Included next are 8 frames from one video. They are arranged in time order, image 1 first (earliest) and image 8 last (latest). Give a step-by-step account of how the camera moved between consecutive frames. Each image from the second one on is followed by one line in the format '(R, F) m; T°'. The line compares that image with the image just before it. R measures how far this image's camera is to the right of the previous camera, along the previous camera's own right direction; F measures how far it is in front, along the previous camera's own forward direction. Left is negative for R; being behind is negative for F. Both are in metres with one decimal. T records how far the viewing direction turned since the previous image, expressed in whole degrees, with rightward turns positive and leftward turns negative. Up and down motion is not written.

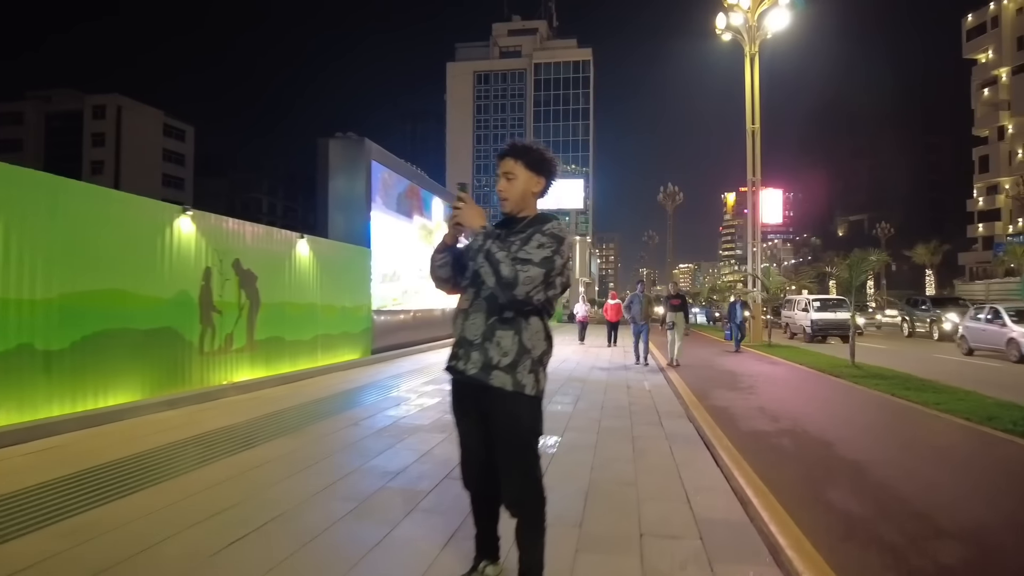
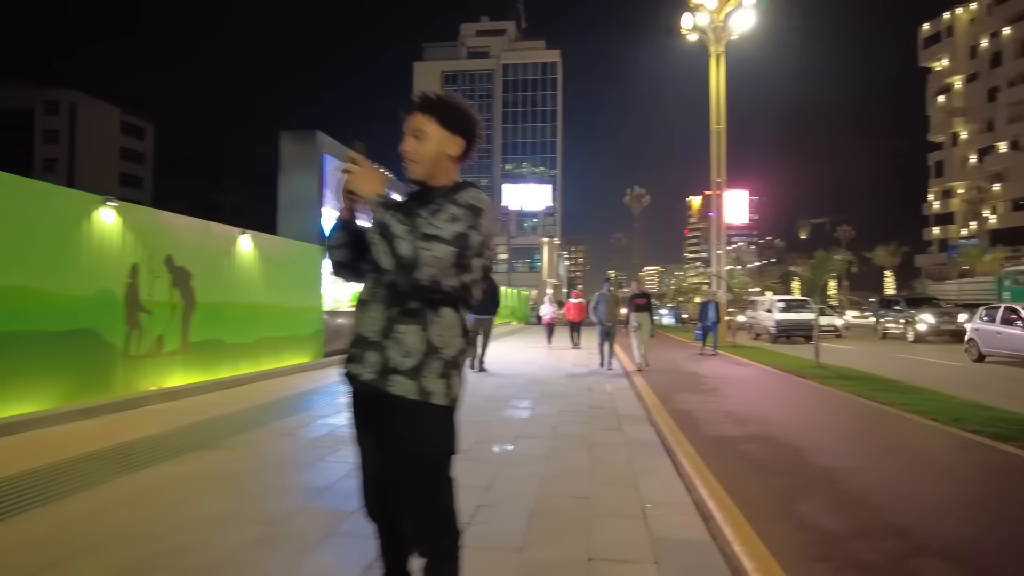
(+0.2, +0.5) m; +3°
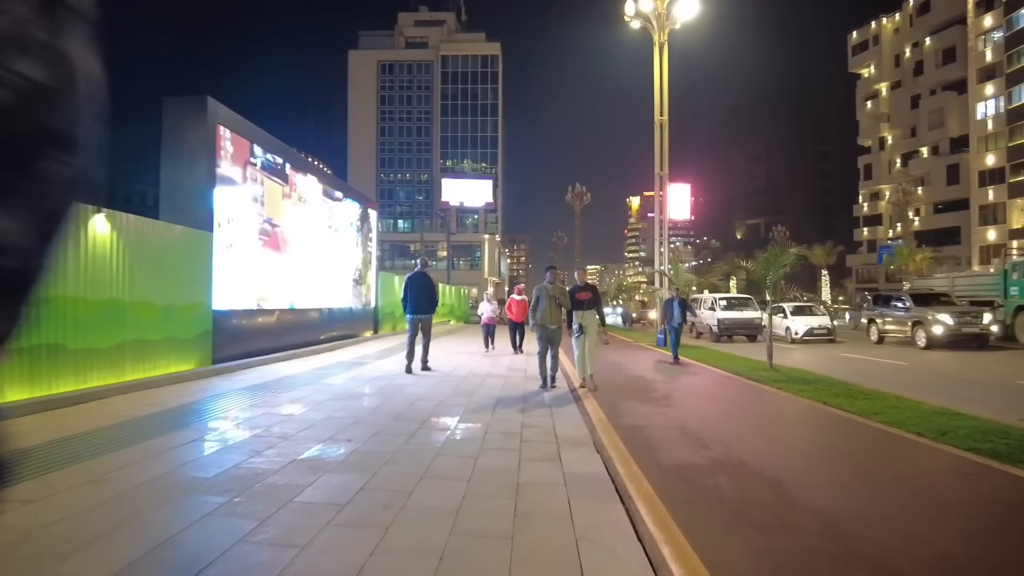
(+0.3, +1.7) m; +5°
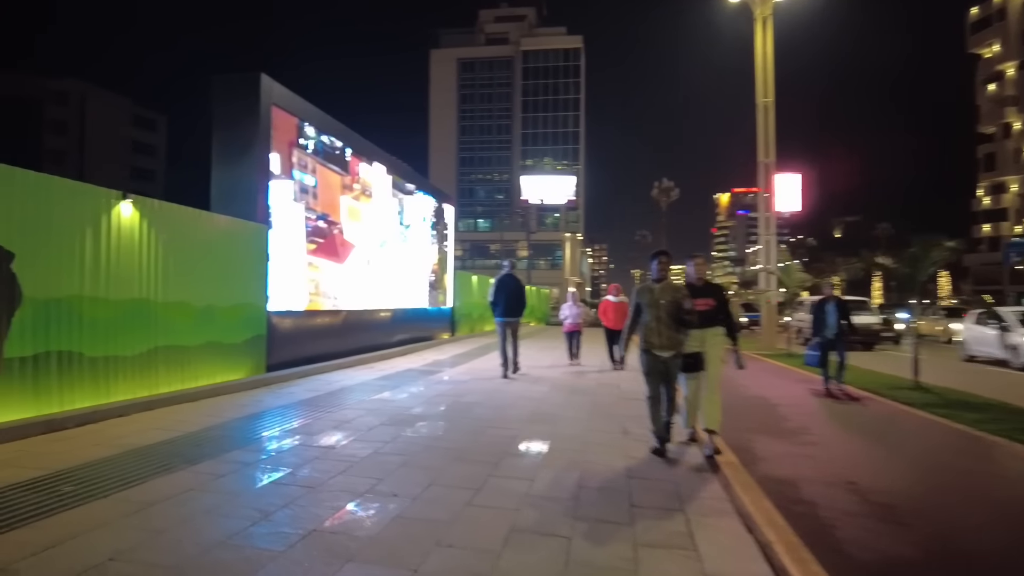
(-0.2, +1.8) m; -7°
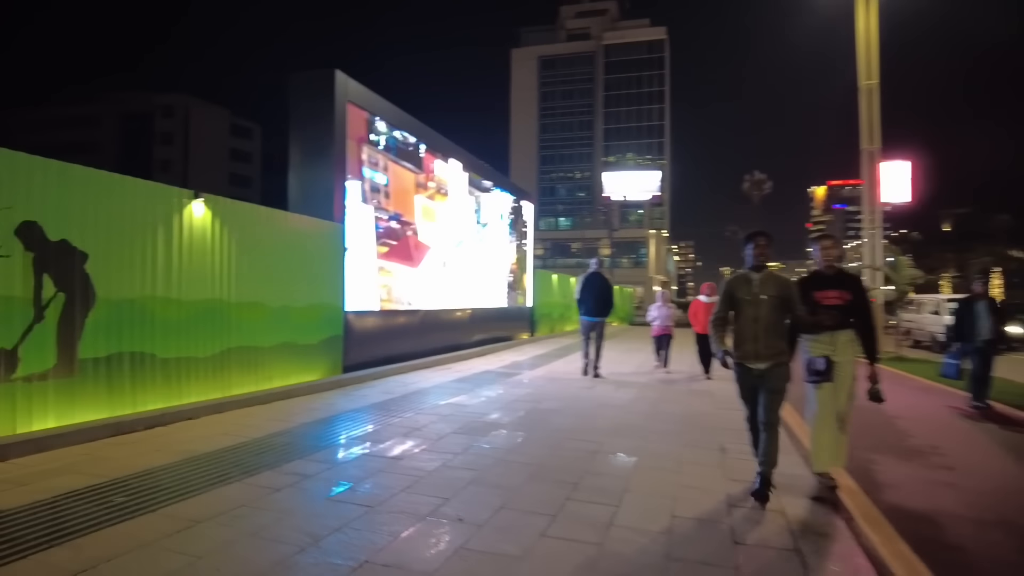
(0.0, +0.6) m; -7°
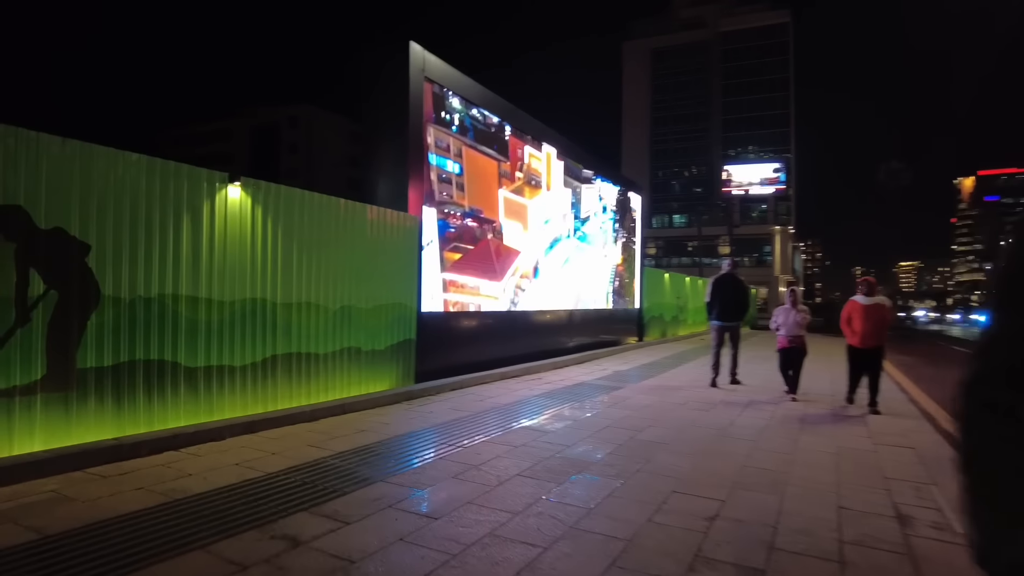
(+0.2, +1.6) m; -10°
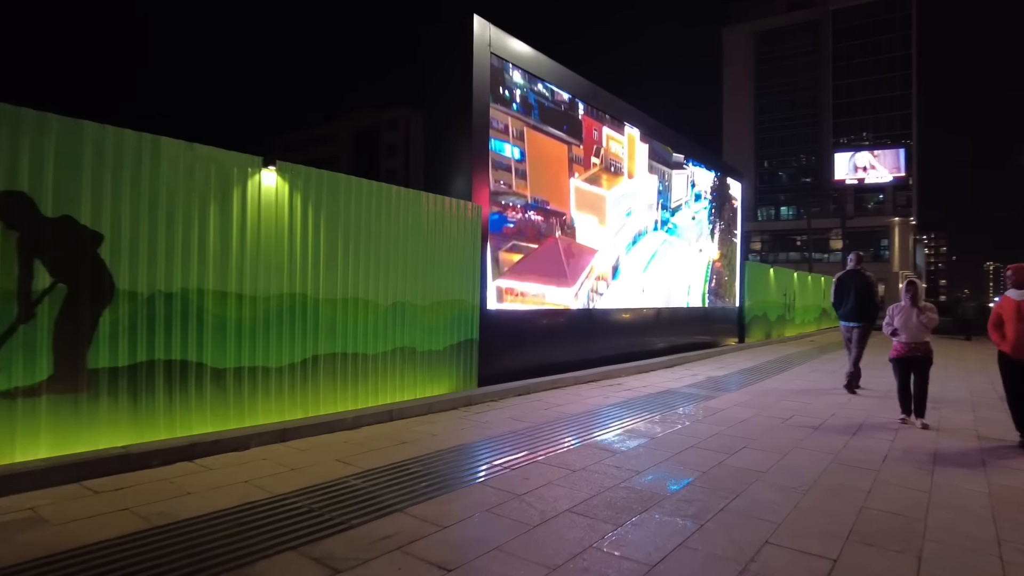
(+0.3, +0.9) m; -8°
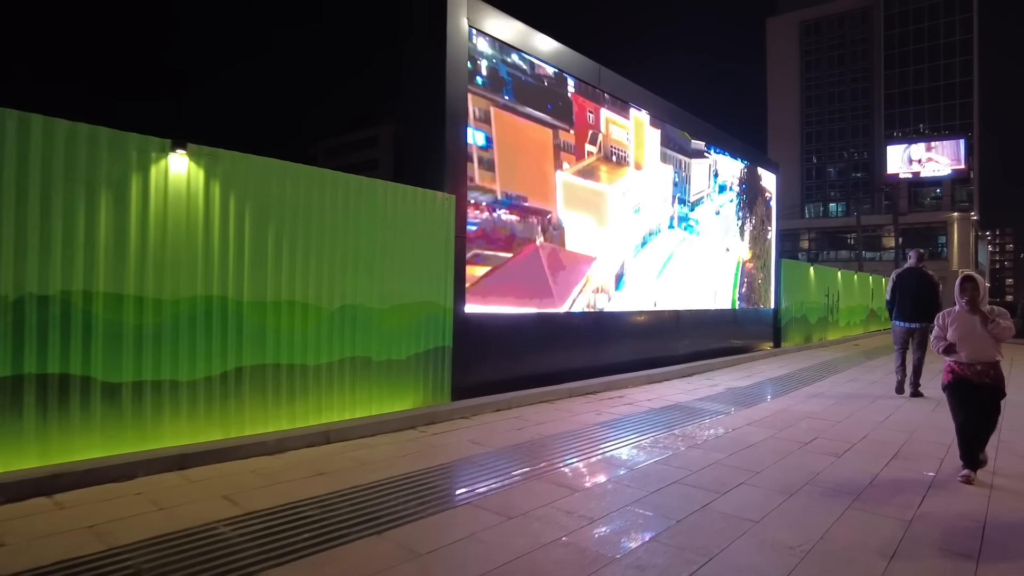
(+0.7, +1.0) m; -4°
